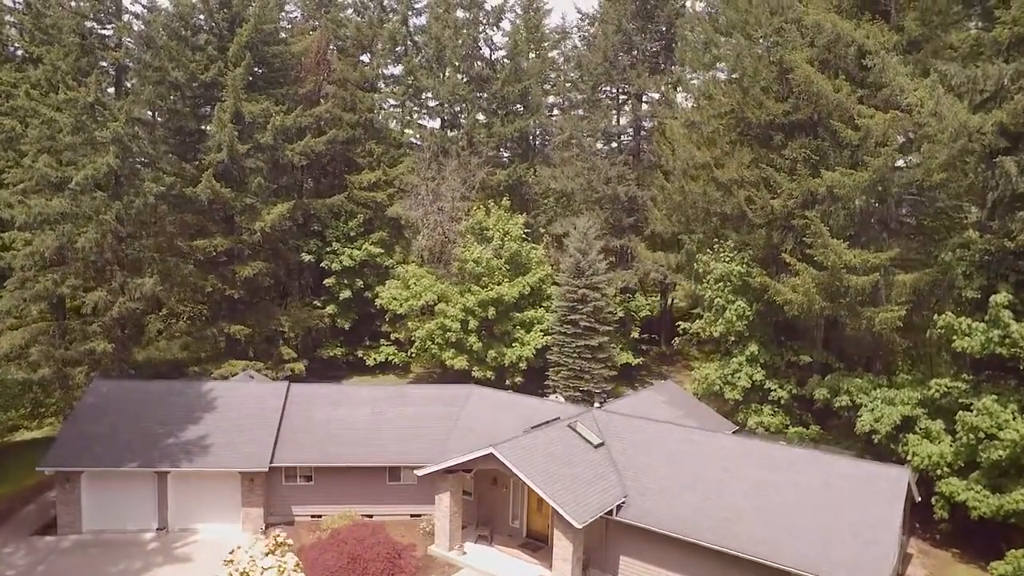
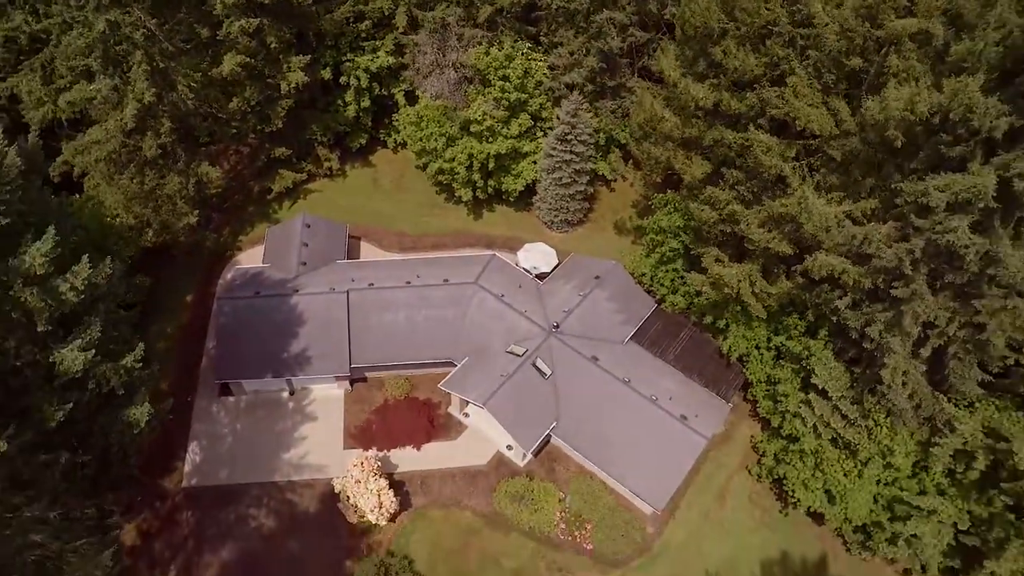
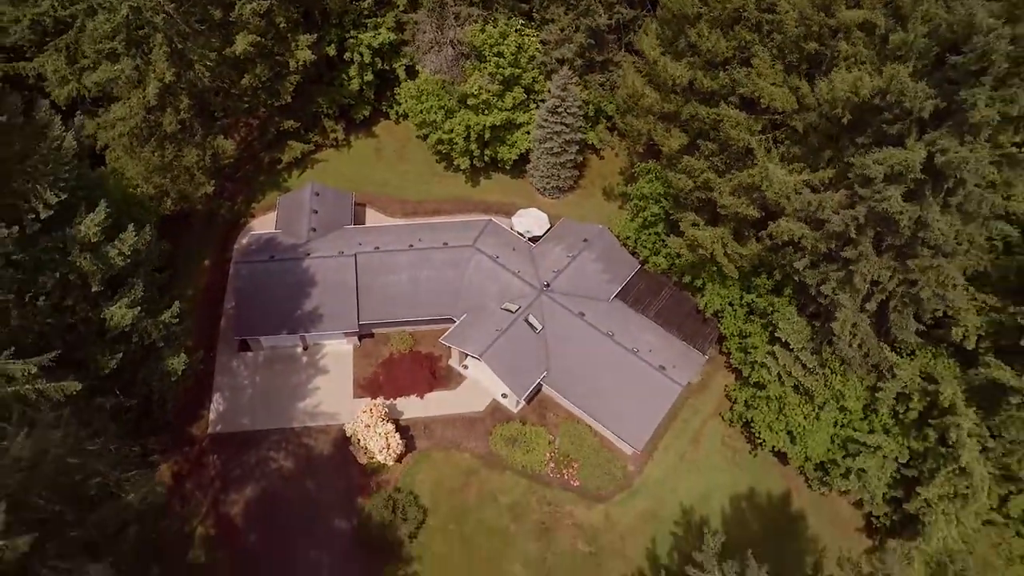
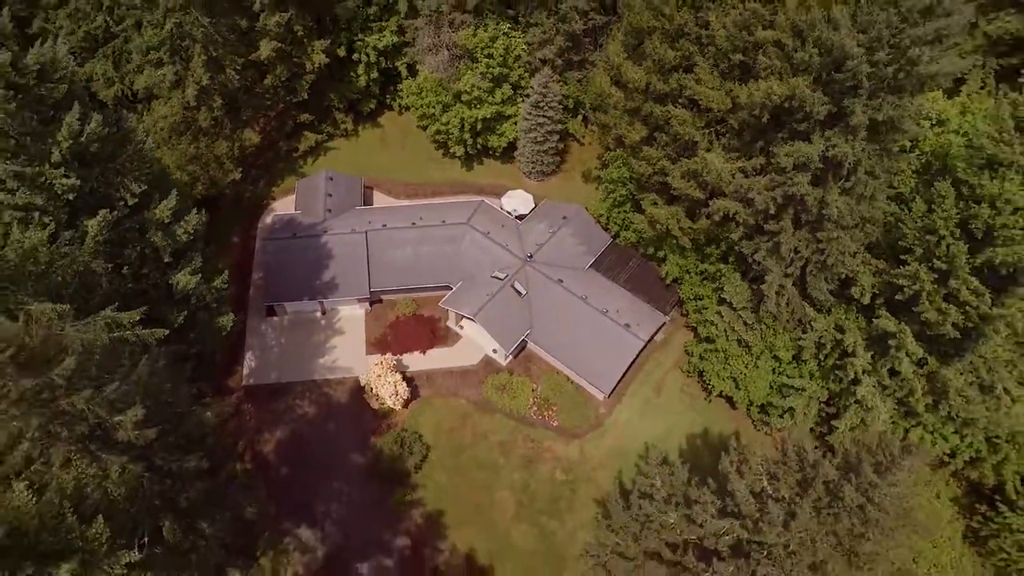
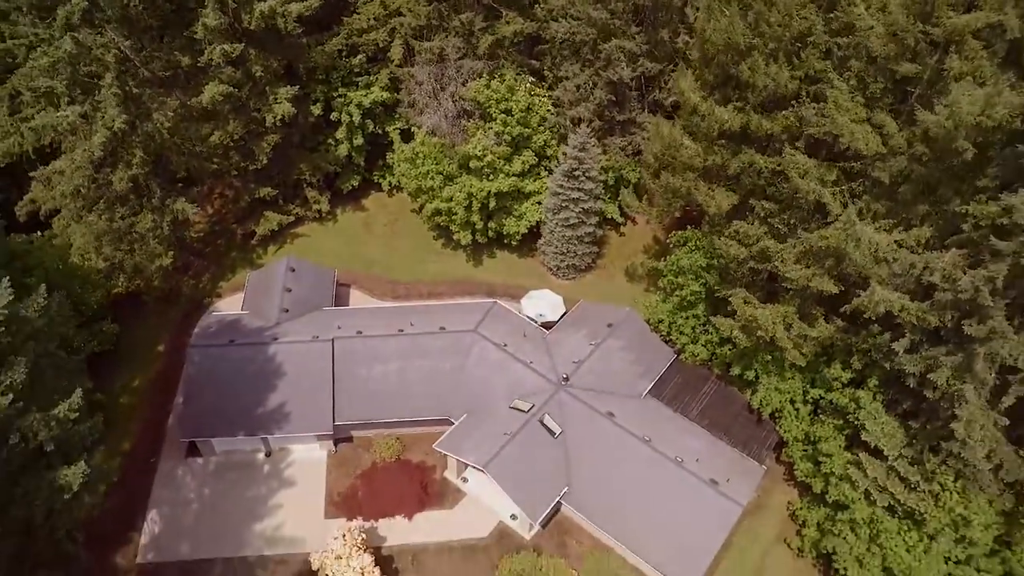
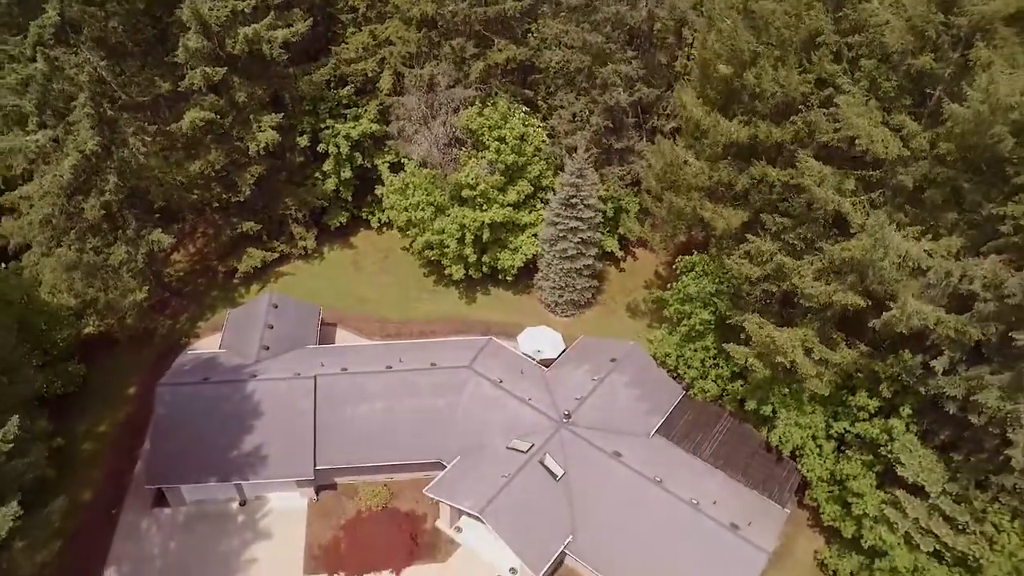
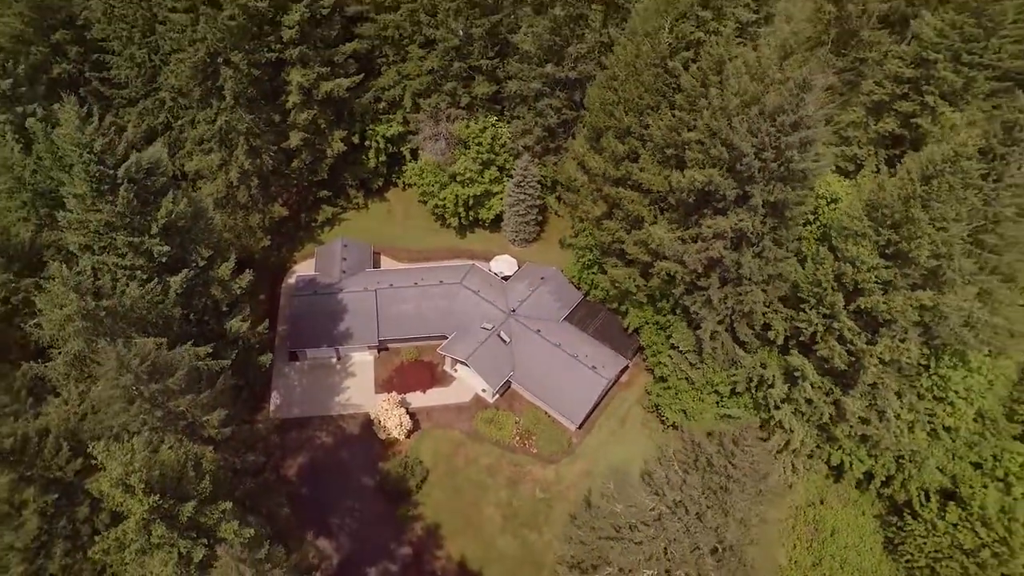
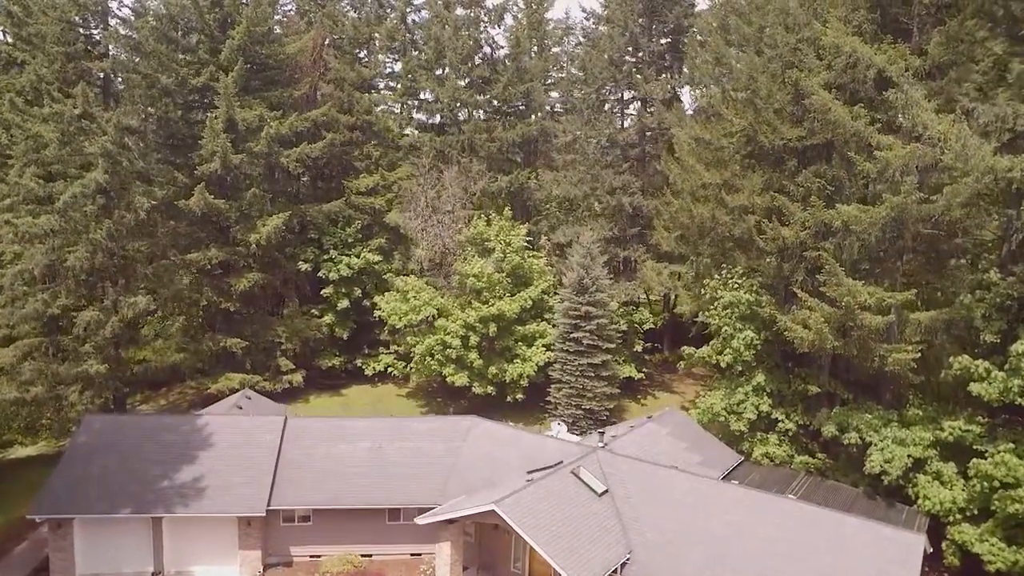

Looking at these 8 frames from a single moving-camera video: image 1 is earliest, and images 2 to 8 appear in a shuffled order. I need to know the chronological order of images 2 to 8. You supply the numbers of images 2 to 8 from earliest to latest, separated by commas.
8, 6, 5, 2, 3, 4, 7
